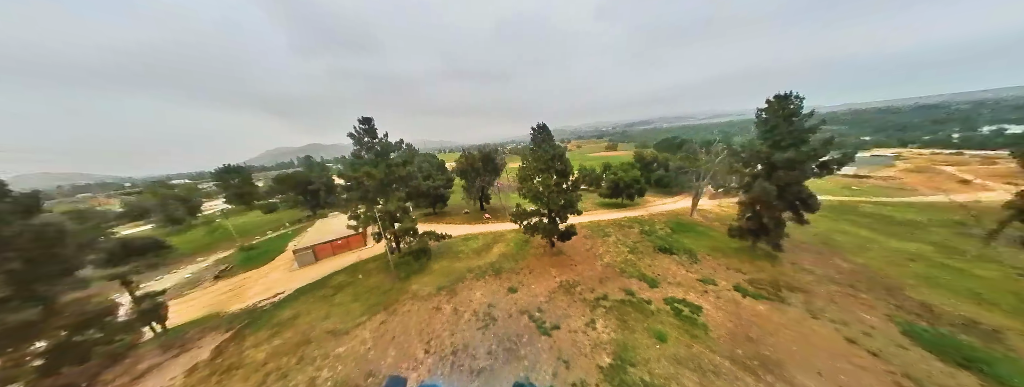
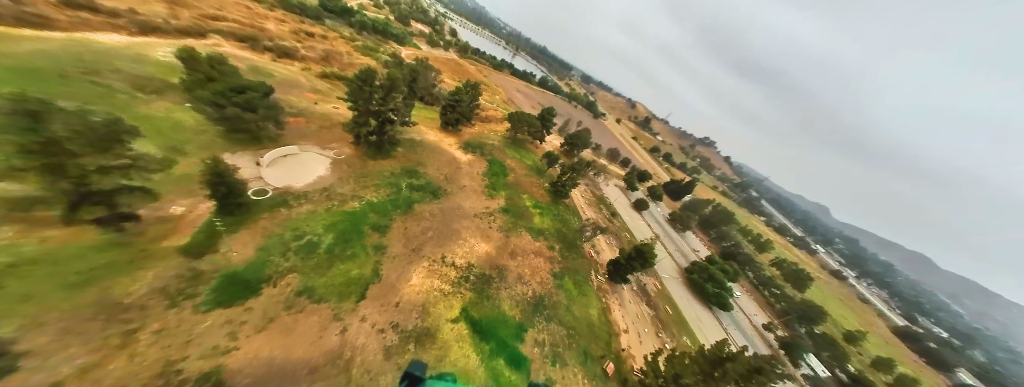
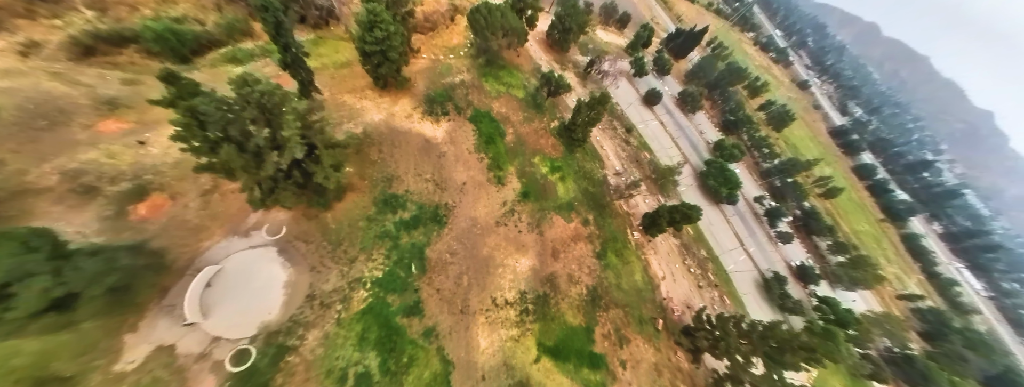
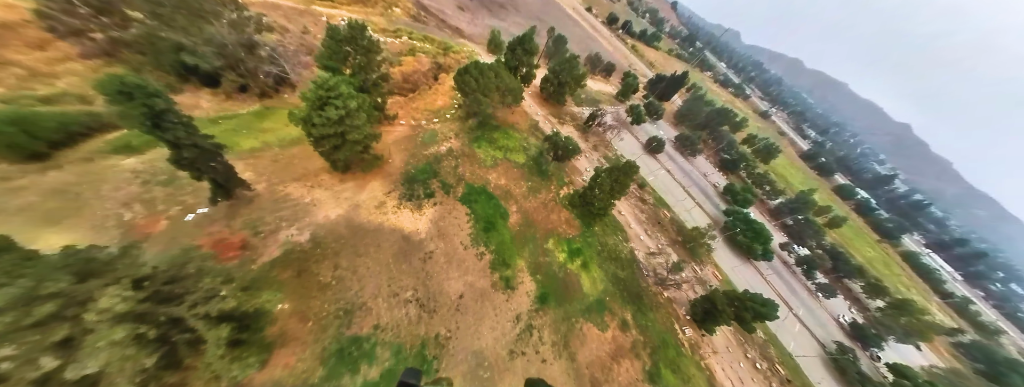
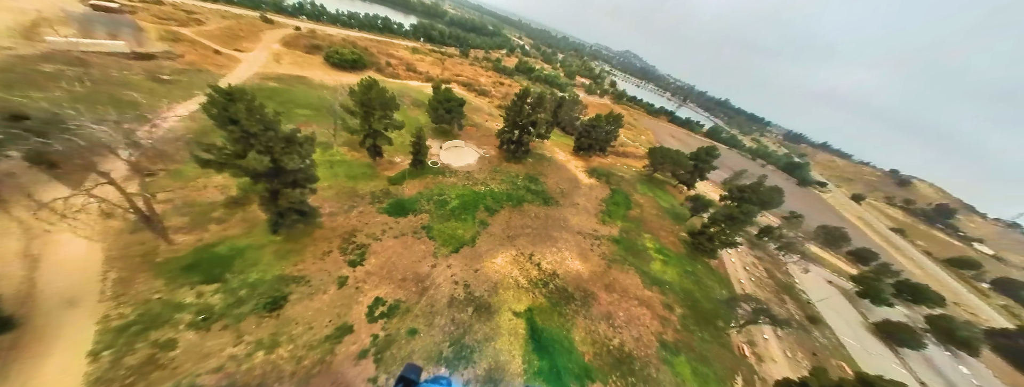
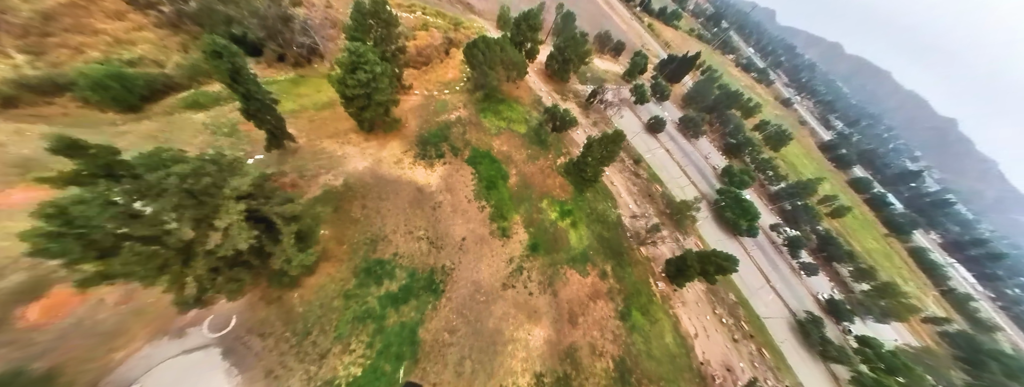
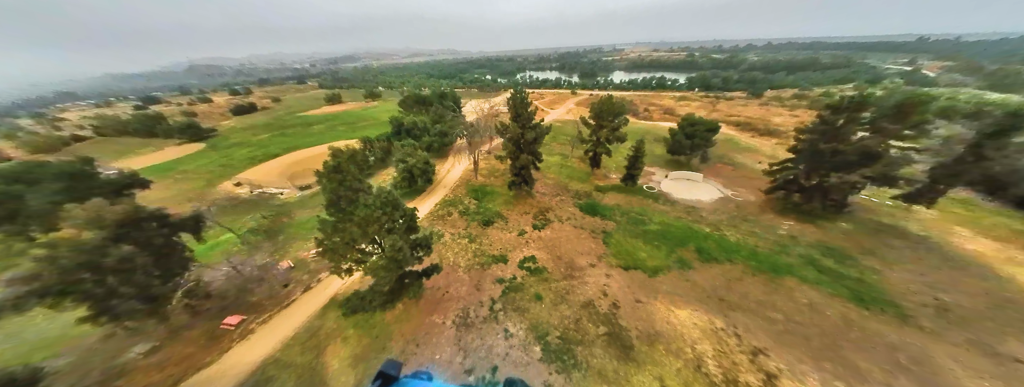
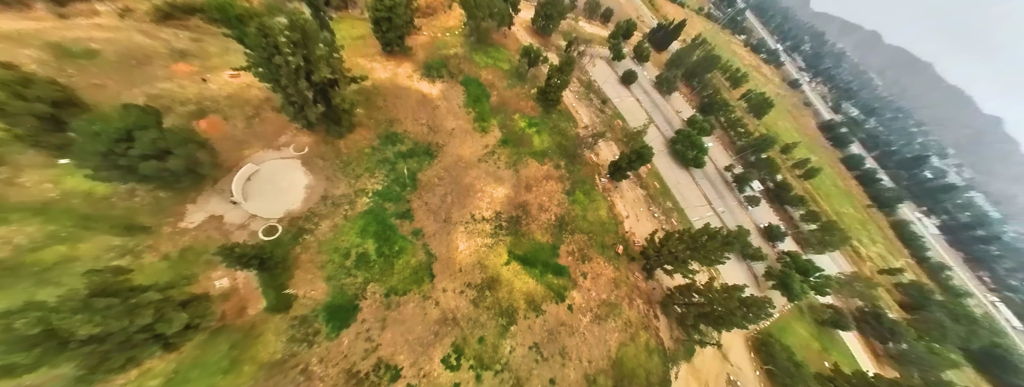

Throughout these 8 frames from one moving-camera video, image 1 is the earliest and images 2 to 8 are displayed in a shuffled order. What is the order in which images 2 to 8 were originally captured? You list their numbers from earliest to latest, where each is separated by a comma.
7, 5, 2, 8, 3, 6, 4
